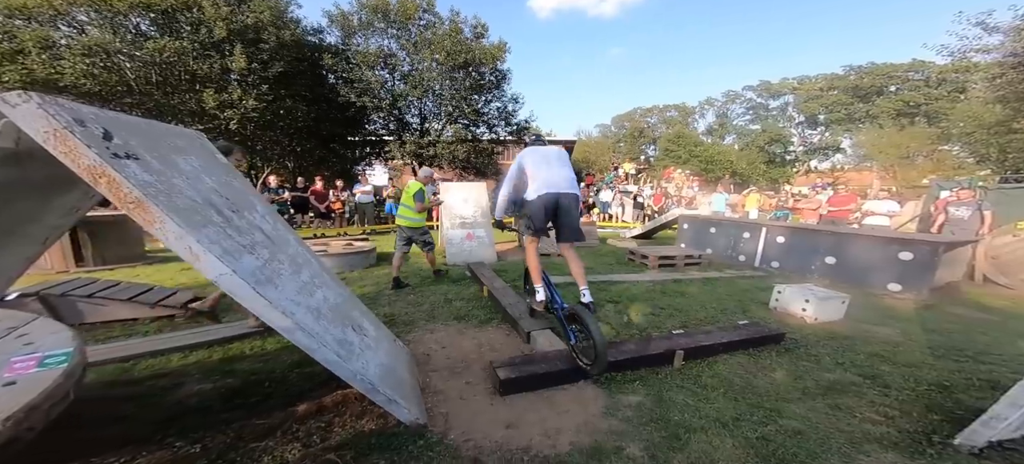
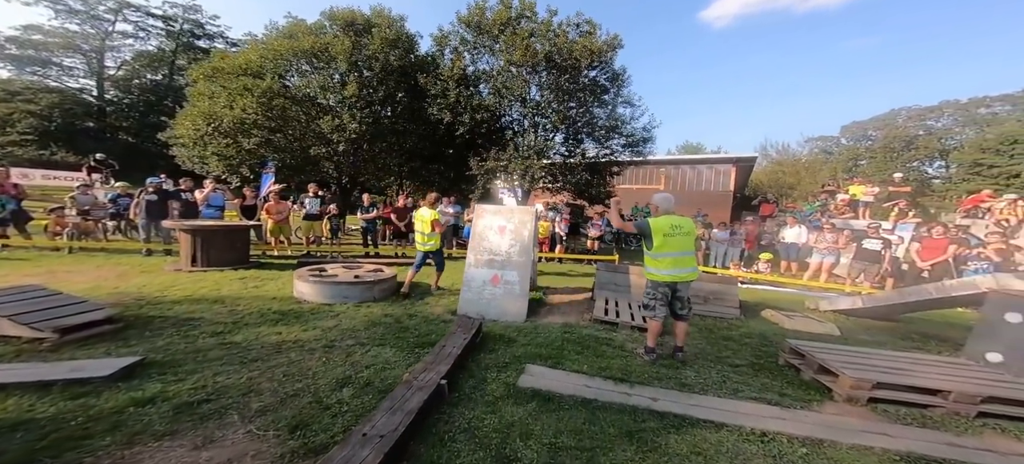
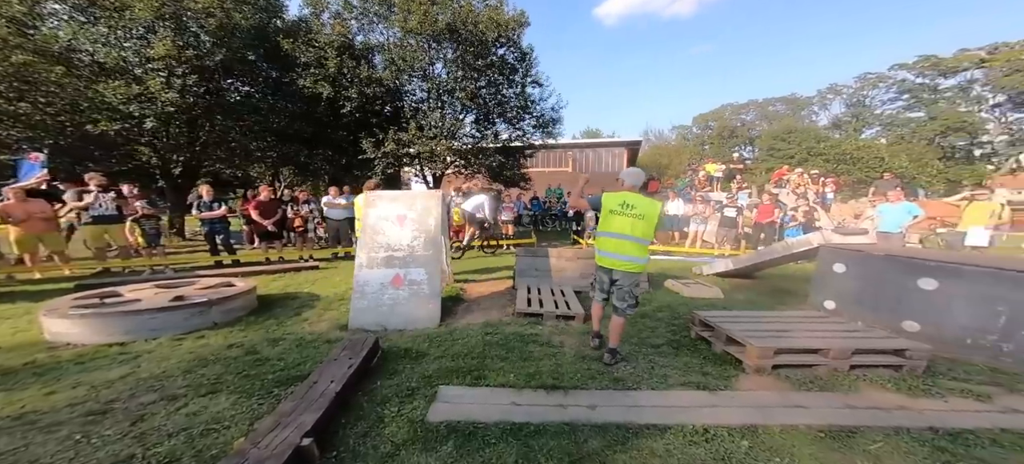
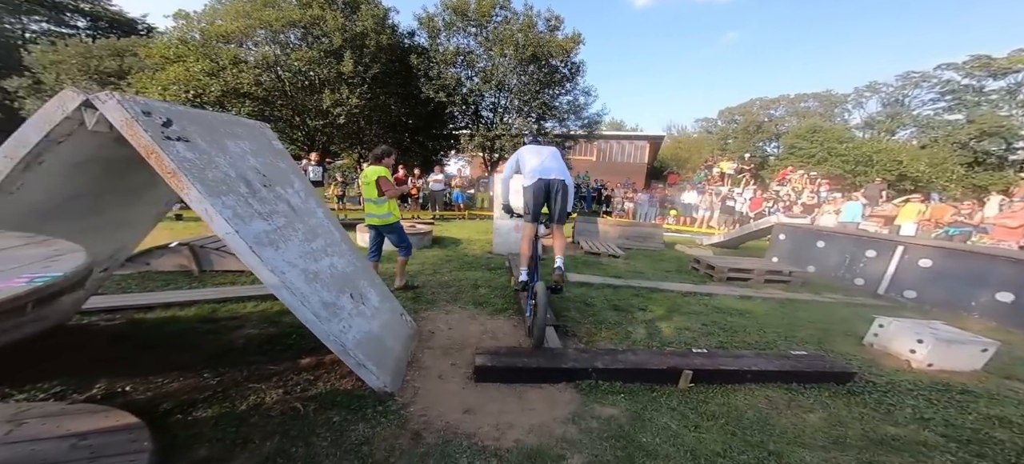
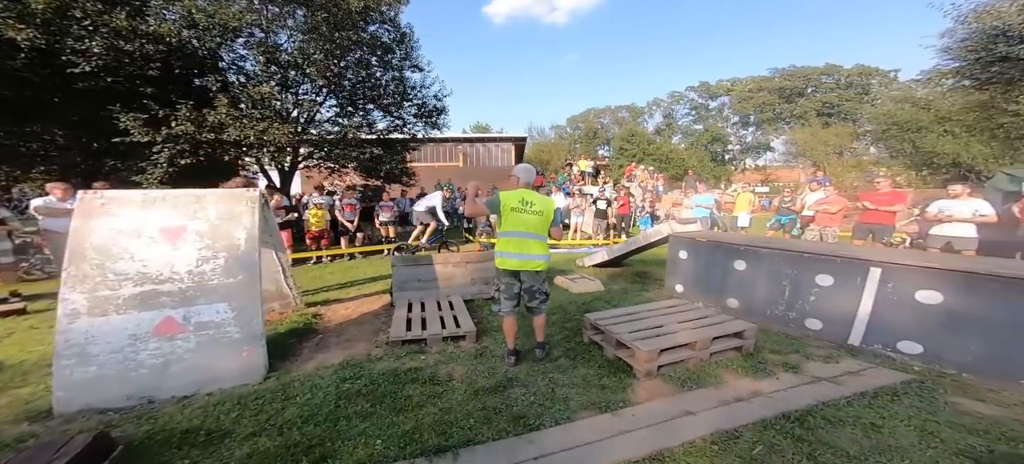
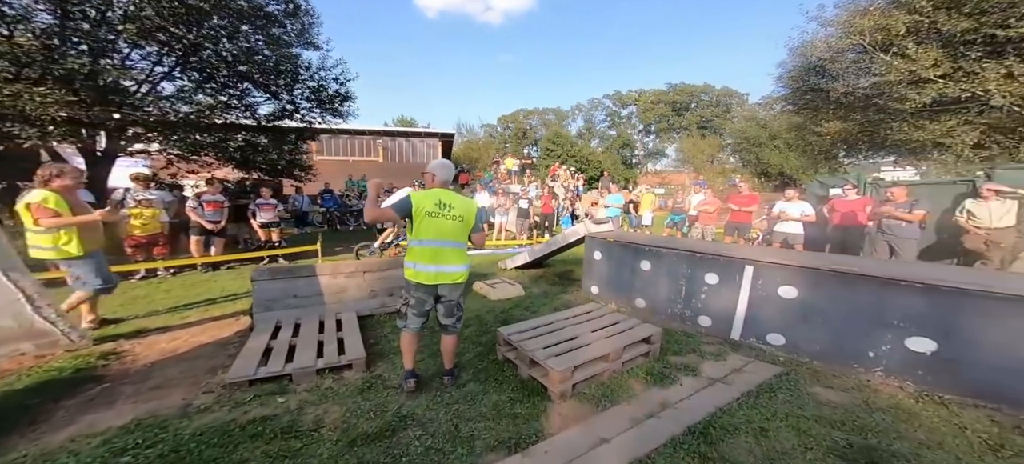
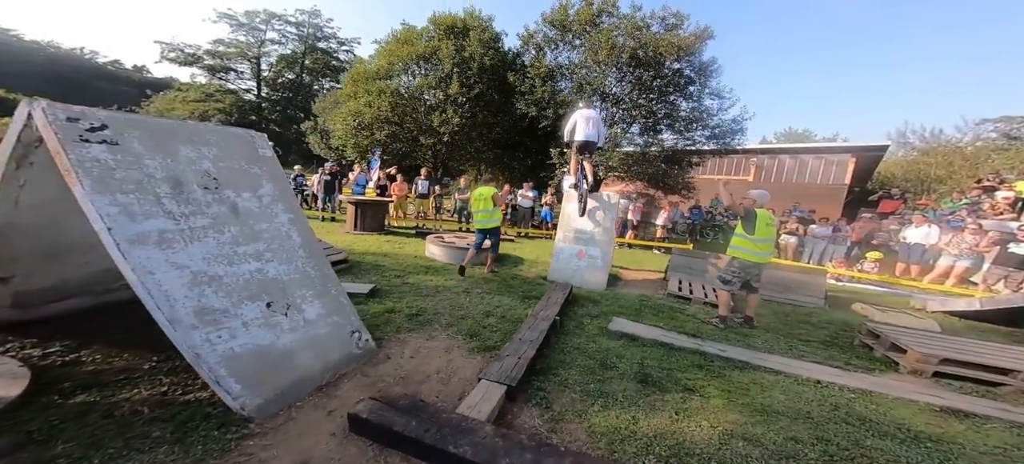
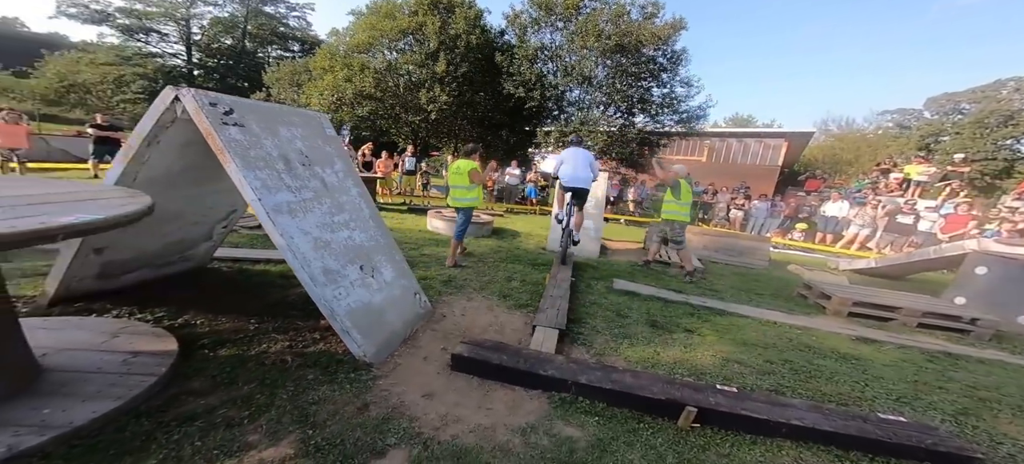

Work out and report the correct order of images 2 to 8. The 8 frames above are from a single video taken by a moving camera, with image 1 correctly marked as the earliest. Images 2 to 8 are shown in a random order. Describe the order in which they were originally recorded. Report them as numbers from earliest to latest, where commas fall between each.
4, 8, 7, 2, 3, 5, 6
